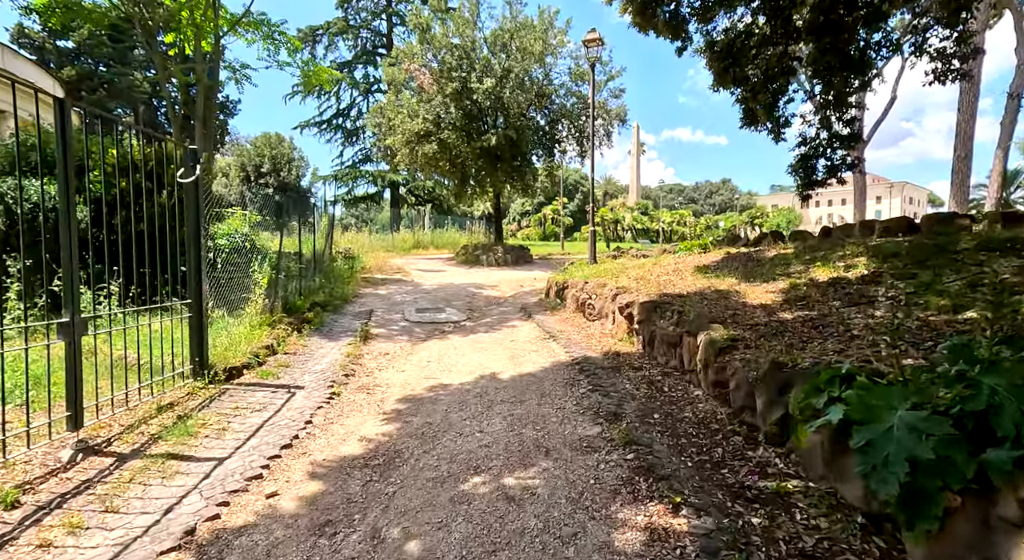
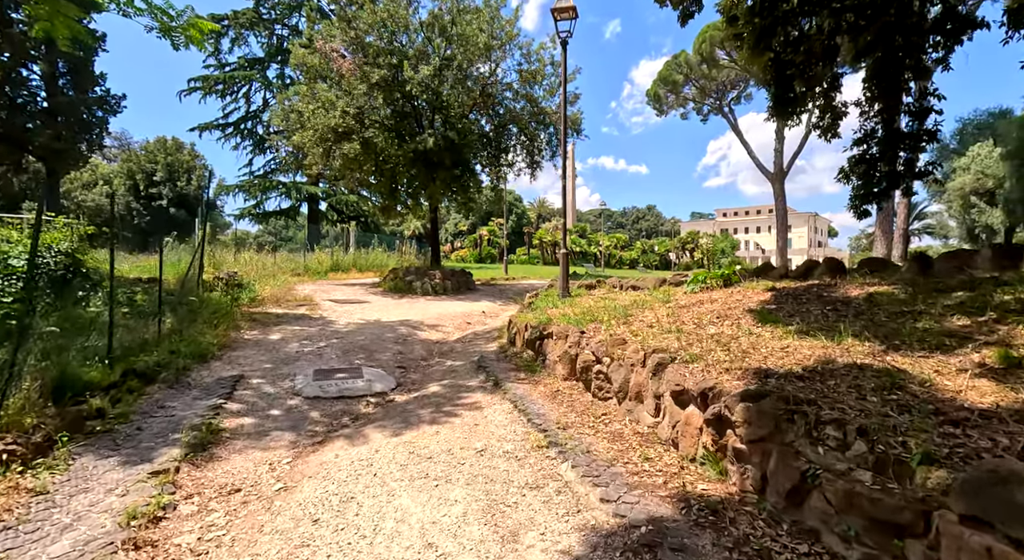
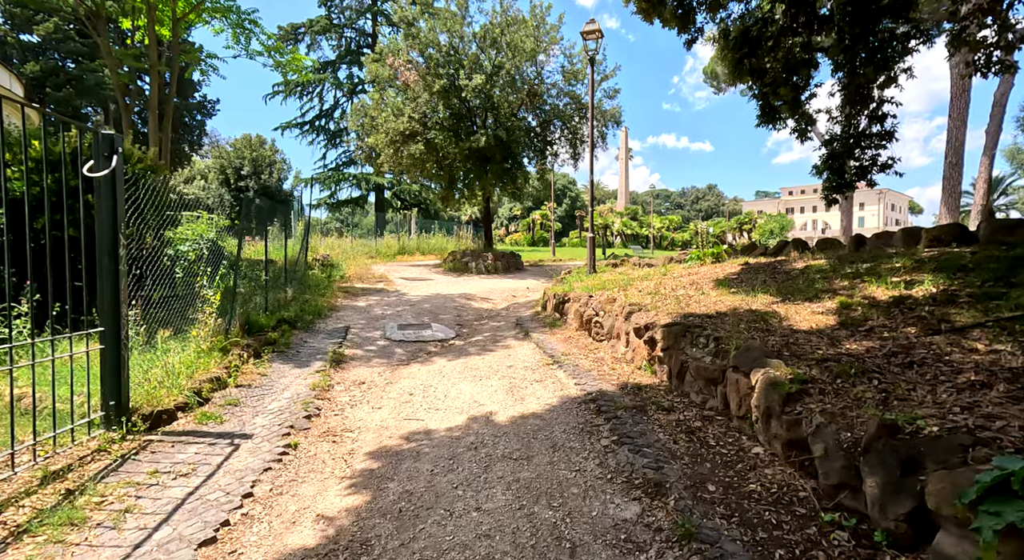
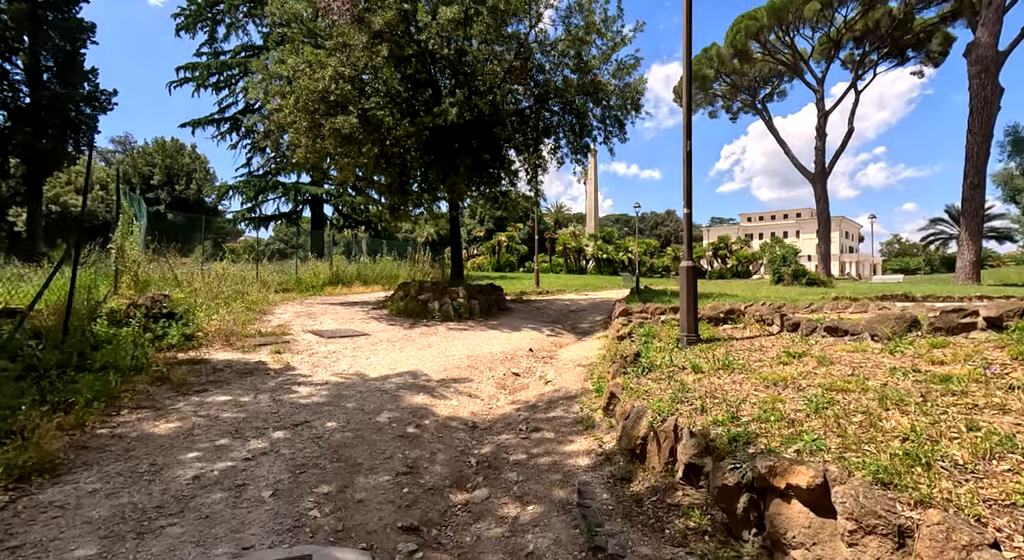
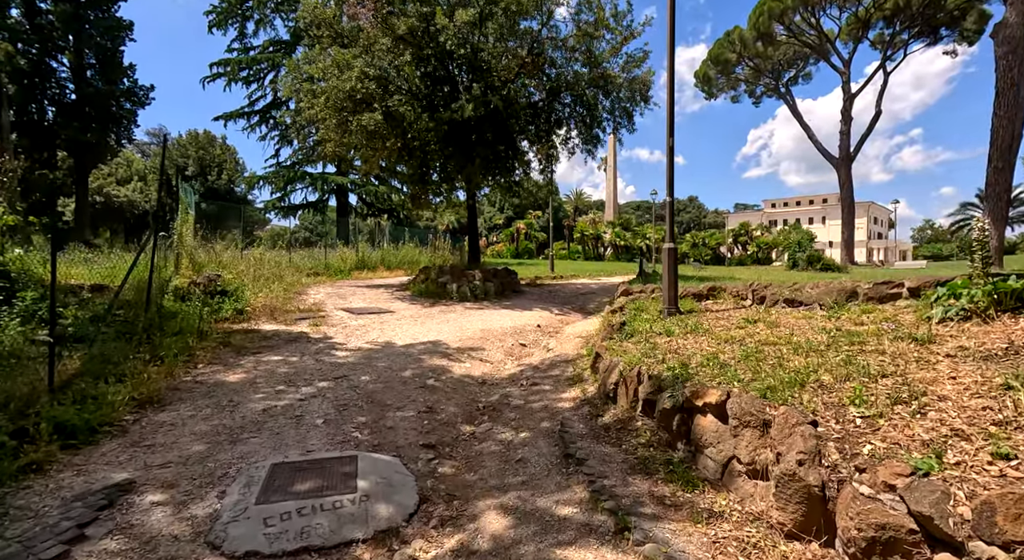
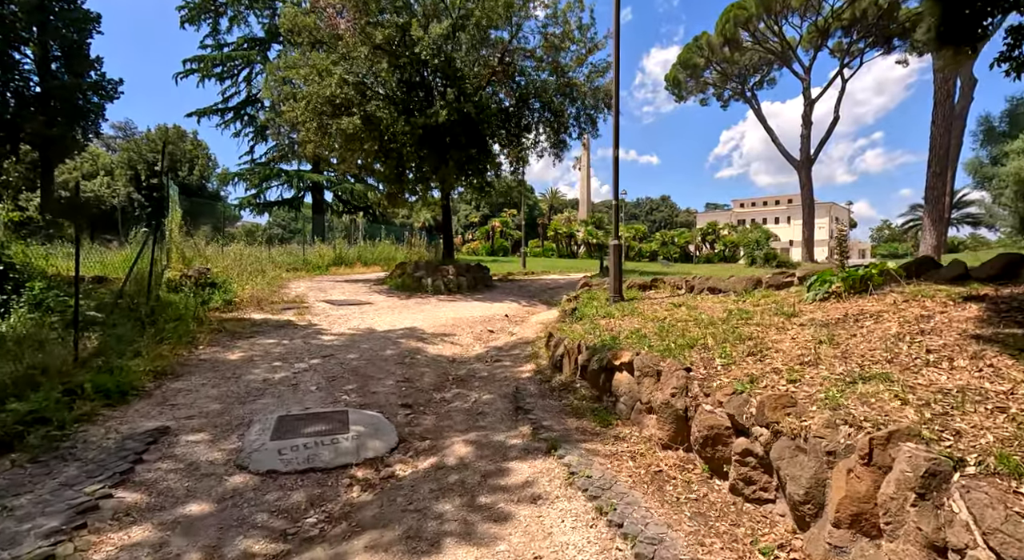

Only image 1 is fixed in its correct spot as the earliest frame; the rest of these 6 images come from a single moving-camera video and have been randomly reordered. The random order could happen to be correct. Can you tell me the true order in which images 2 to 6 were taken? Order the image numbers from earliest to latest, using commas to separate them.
3, 2, 6, 5, 4
